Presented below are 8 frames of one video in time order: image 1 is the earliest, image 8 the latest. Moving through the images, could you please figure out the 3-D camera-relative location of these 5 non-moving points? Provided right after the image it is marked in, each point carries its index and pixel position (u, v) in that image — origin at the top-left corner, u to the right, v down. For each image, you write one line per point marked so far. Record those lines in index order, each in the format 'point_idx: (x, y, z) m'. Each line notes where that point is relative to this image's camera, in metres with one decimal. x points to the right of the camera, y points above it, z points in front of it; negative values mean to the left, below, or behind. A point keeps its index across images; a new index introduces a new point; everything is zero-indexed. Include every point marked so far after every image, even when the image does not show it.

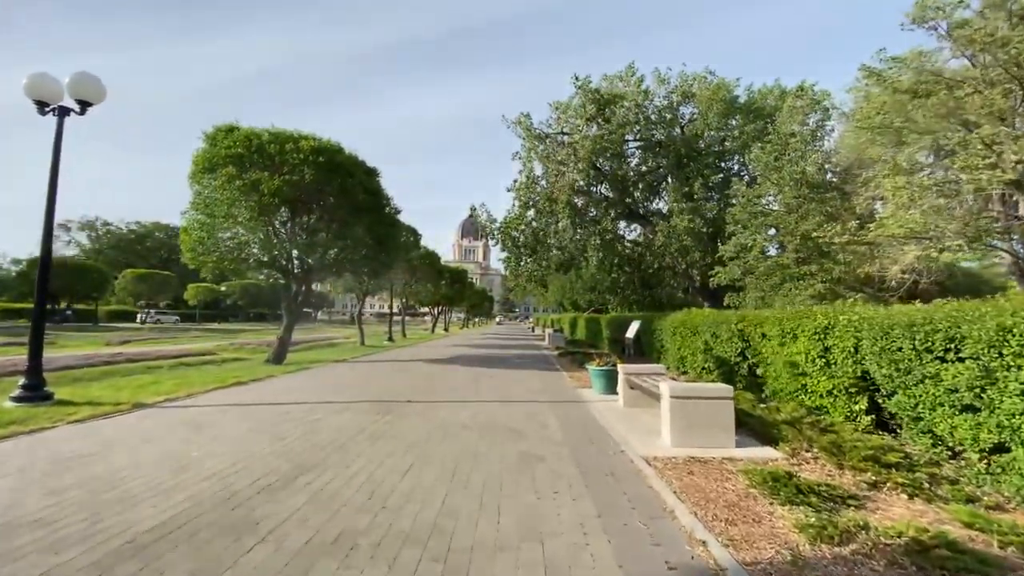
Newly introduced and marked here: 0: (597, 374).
0: (+2.7, -2.8, +14.9) m
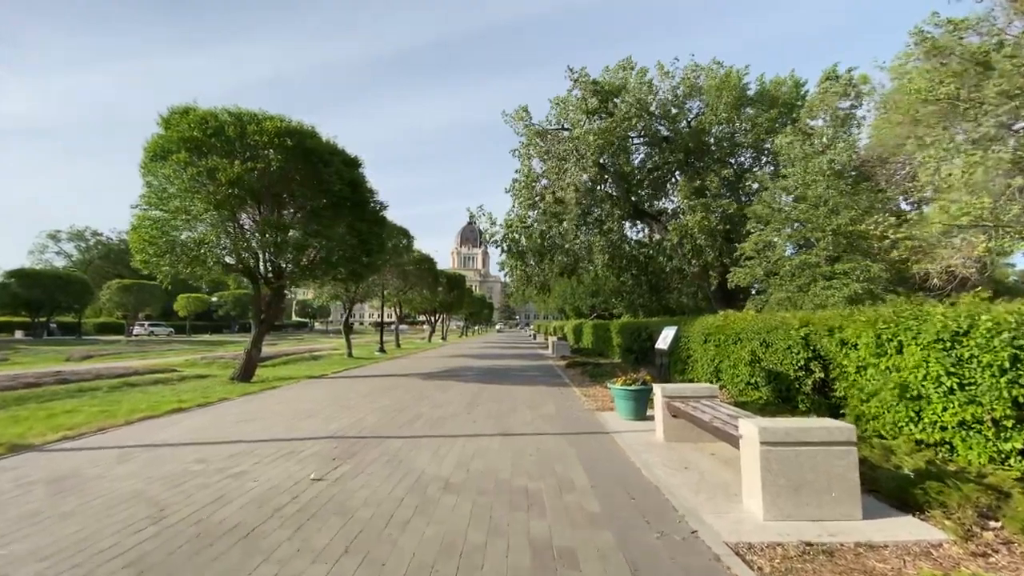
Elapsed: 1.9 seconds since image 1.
0: (+2.8, -2.7, +11.8) m
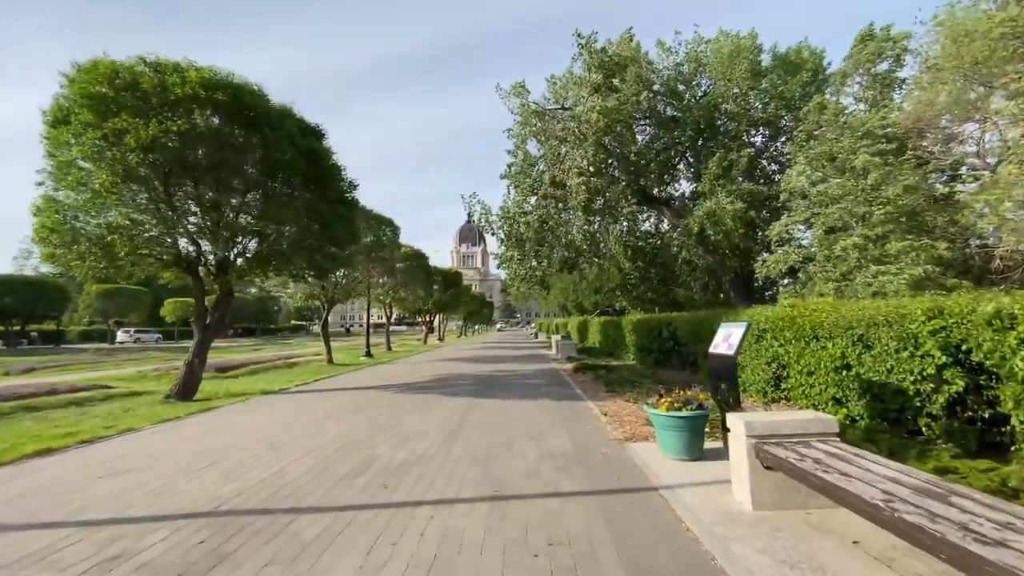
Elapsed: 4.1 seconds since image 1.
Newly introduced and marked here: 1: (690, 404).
0: (+2.7, -2.4, +8.1) m
1: (+3.1, -2.0, +8.1) m
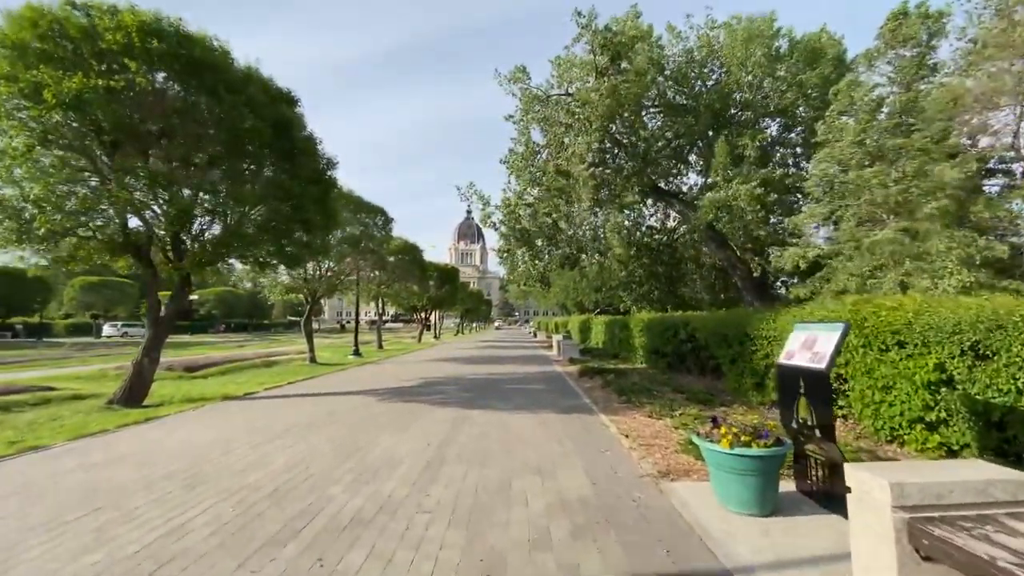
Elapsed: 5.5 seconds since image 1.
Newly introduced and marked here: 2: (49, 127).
0: (+2.7, -2.2, +5.8) m
1: (+3.1, -1.8, +5.8) m
2: (-12.1, +4.2, +12.3) m
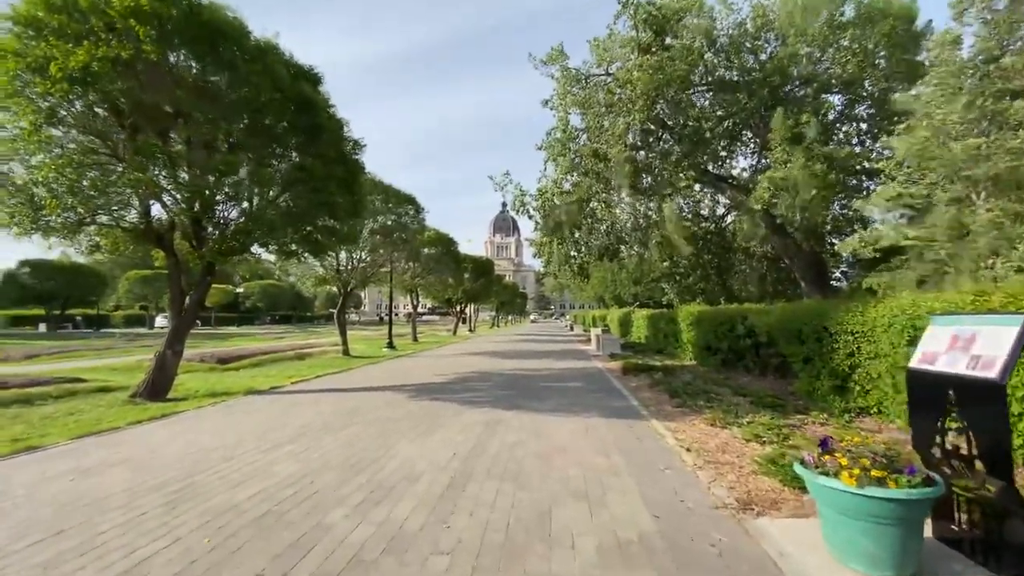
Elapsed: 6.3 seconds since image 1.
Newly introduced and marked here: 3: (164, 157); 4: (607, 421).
0: (+3.1, -2.0, +4.2) m
1: (+3.5, -1.6, +4.2) m
2: (-11.2, +4.5, +11.7) m
3: (-9.2, +3.3, +12.4) m
4: (+2.1, -2.9, +10.3) m
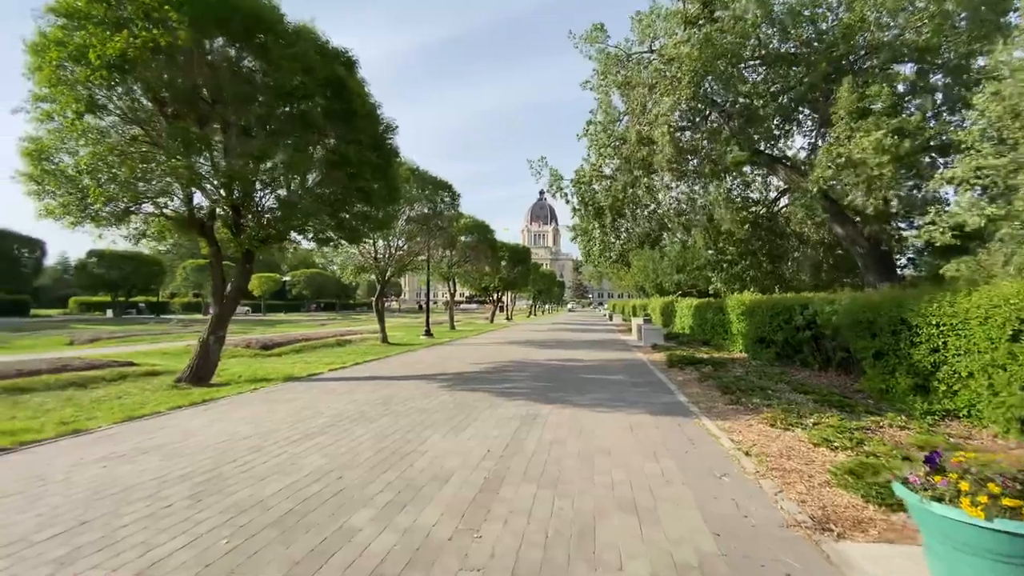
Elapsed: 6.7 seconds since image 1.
0: (+3.4, -1.9, +3.4) m
1: (+3.8, -1.5, +3.4) m
2: (-10.3, +4.8, +11.8) m
3: (-8.2, +3.7, +12.3) m
4: (+2.9, -2.6, +9.5) m
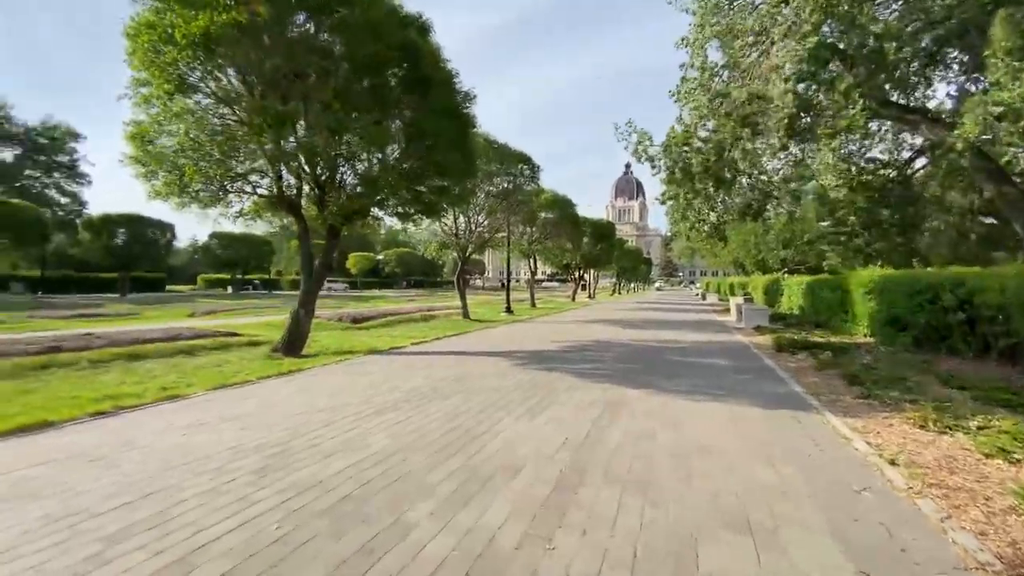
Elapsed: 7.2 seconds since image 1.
0: (+3.8, -1.7, +2.0) m
1: (+4.1, -1.3, +1.8) m
2: (-8.3, +5.5, +12.3) m
3: (-6.1, +4.4, +12.5) m
4: (+4.3, -2.1, +8.1) m
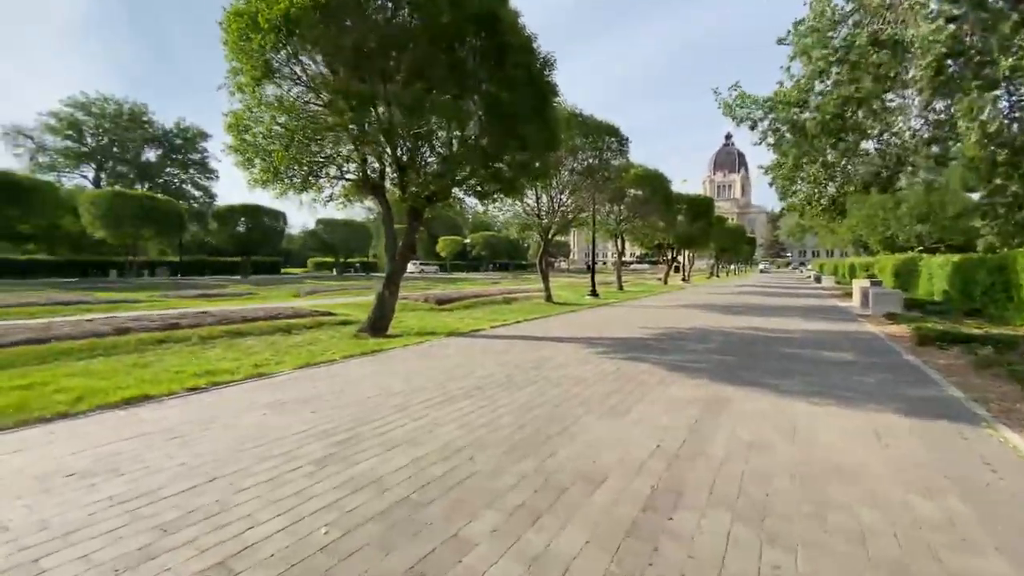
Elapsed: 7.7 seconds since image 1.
0: (+3.9, -1.6, +0.6) m
1: (+4.2, -1.2, +0.3) m
2: (-6.1, +6.0, +12.7) m
3: (-3.9, +4.9, +12.5) m
4: (+5.5, -1.9, +6.5) m
